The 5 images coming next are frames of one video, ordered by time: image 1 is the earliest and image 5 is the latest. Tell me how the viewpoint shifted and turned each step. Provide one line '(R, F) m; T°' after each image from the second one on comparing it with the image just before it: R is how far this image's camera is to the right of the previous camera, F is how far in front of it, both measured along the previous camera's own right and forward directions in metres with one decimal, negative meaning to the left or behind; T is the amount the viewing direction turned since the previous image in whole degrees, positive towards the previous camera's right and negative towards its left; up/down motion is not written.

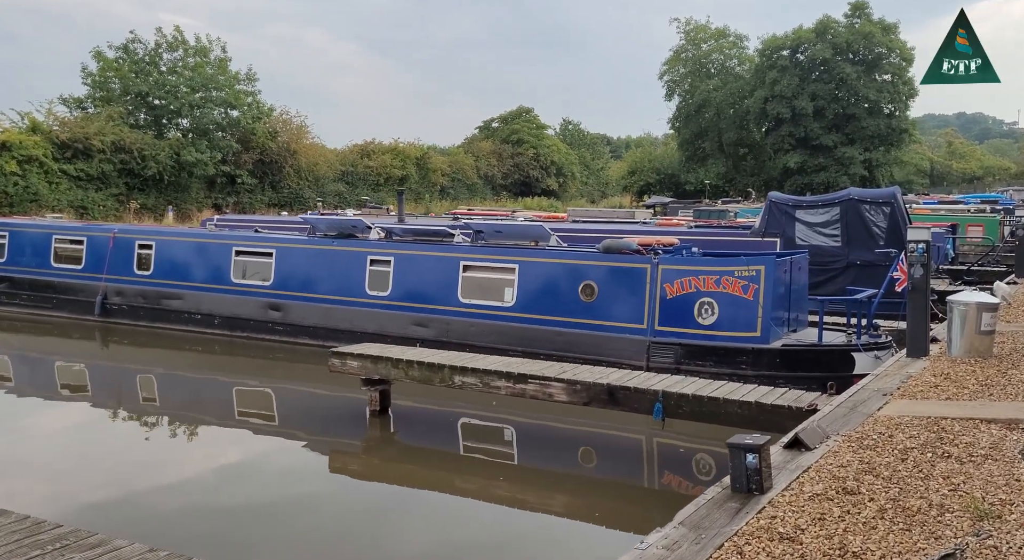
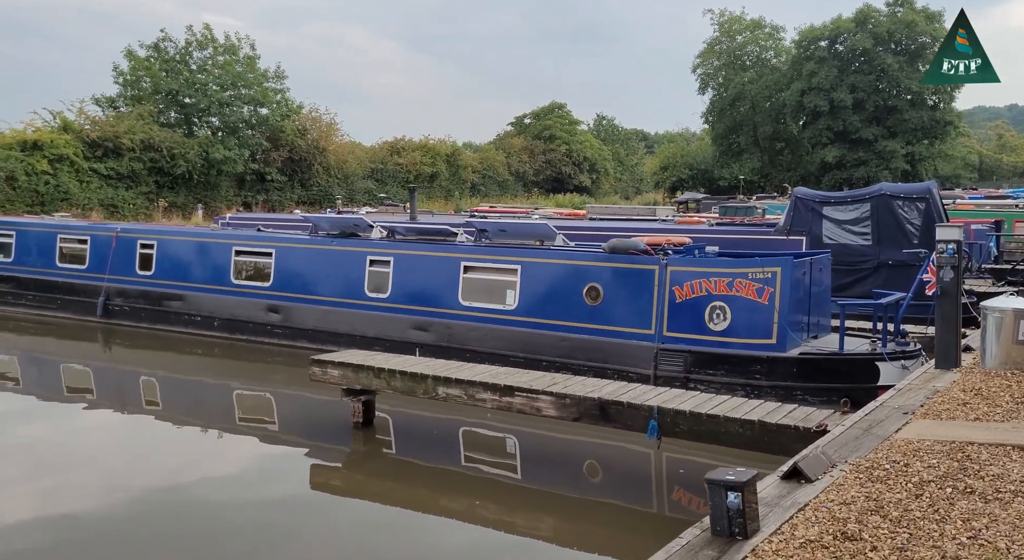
(+0.4, +0.7) m; -2°
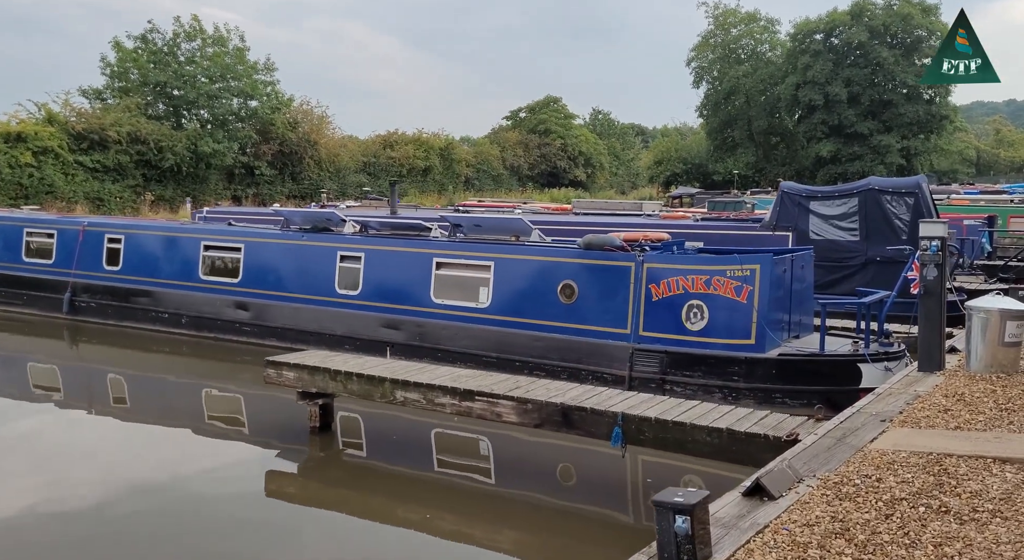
(+0.3, +0.4) m; 0°
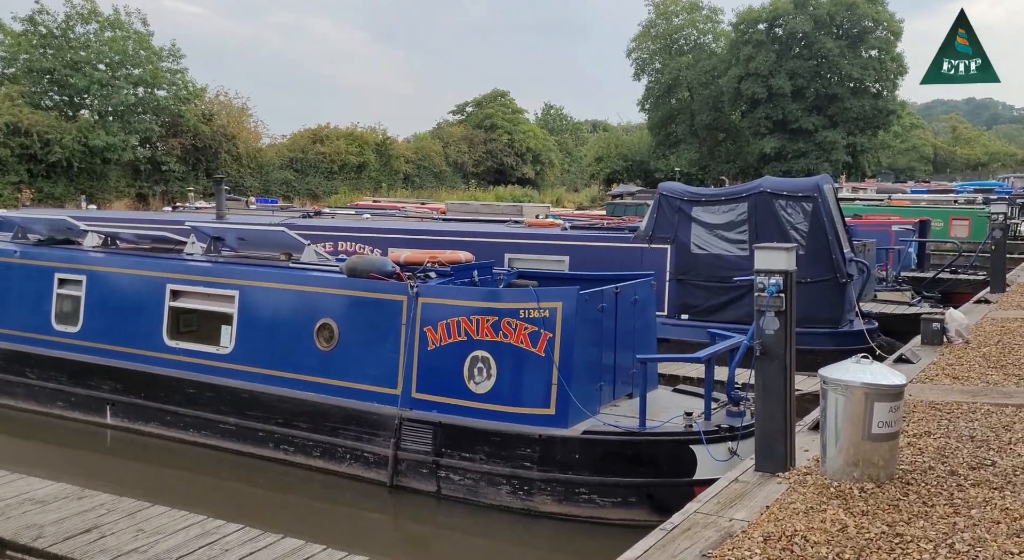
(+1.8, +2.8) m; +2°
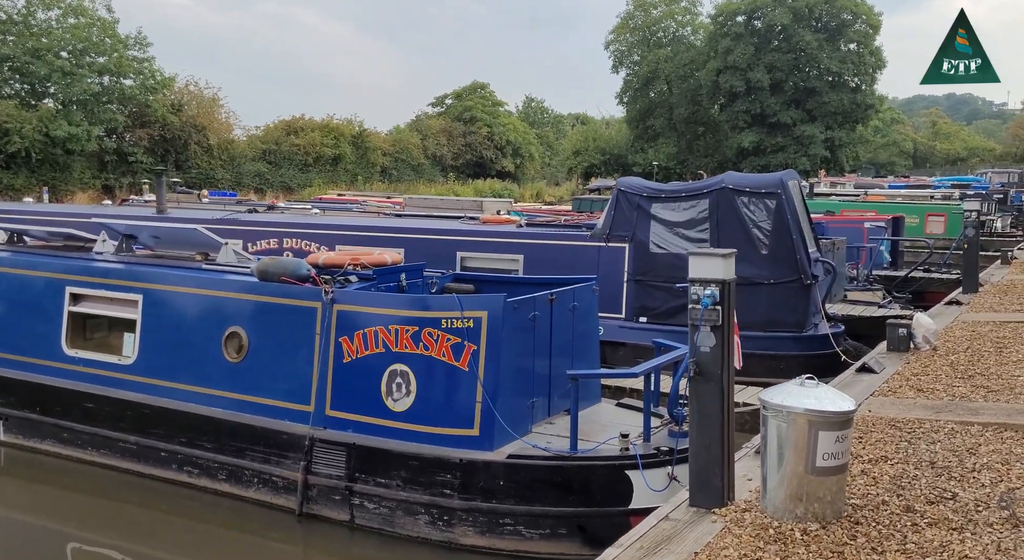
(+0.4, +0.7) m; +1°
